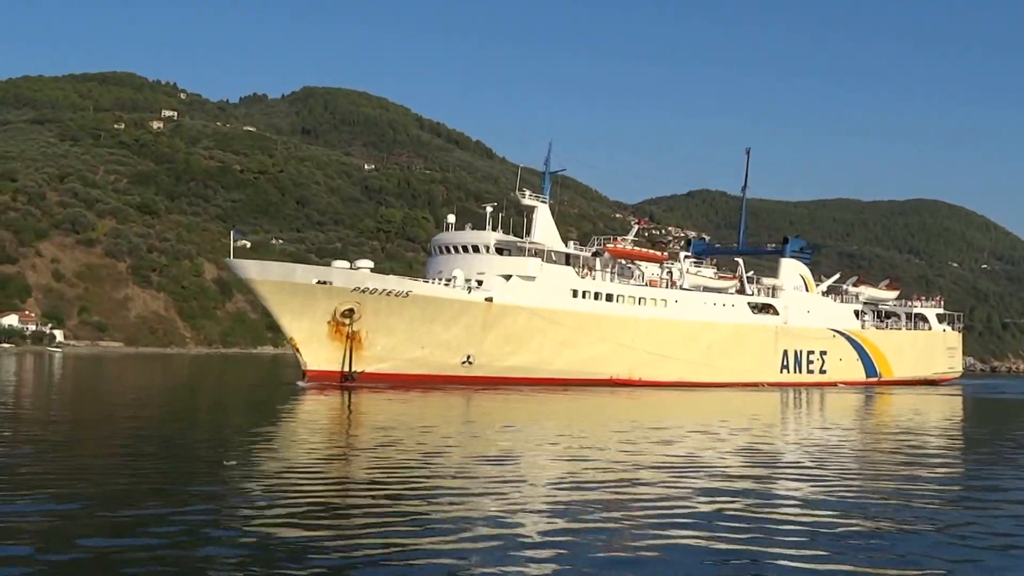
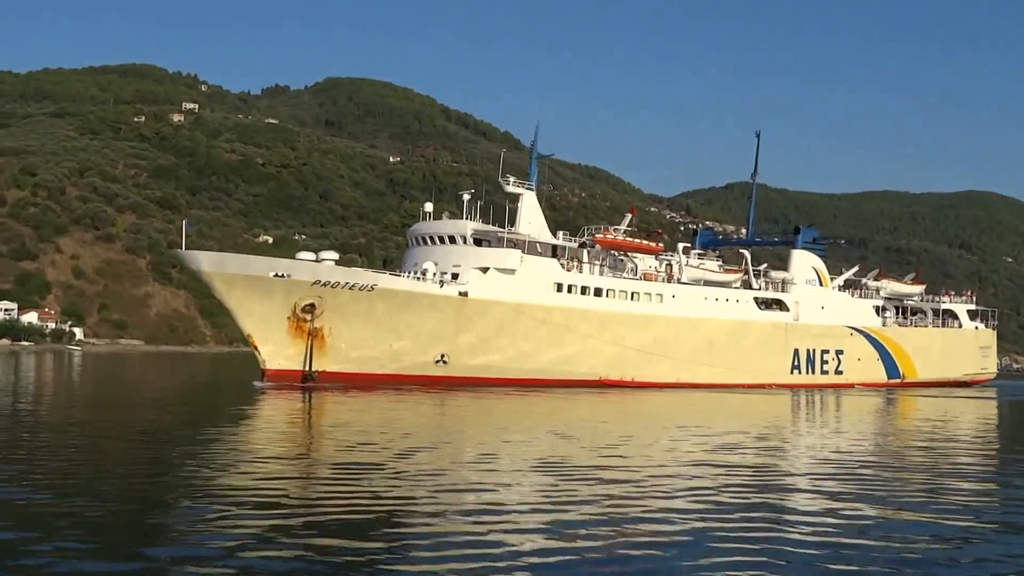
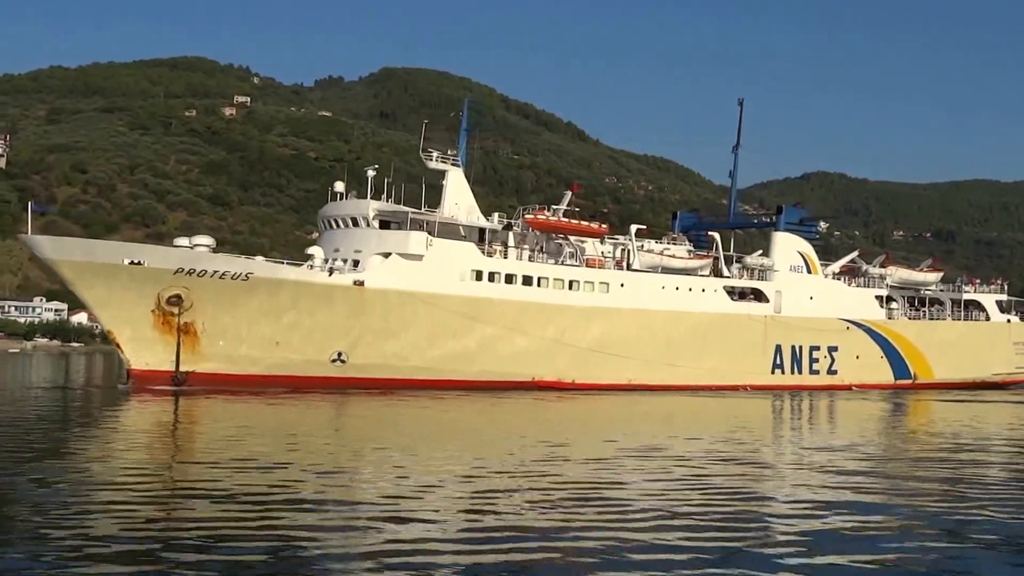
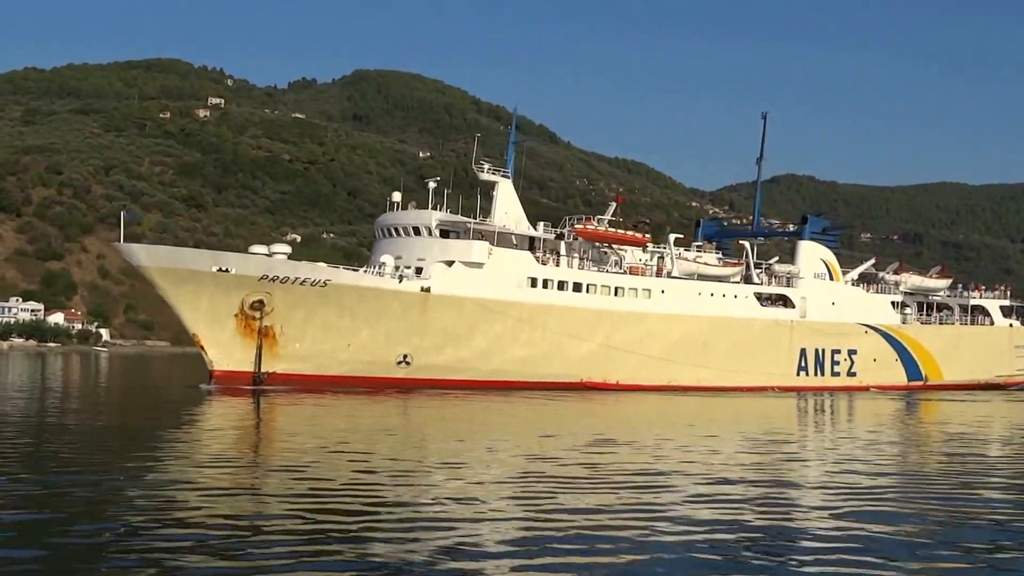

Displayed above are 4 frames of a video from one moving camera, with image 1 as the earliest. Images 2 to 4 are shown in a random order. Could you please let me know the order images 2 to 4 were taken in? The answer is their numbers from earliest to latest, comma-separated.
2, 4, 3
